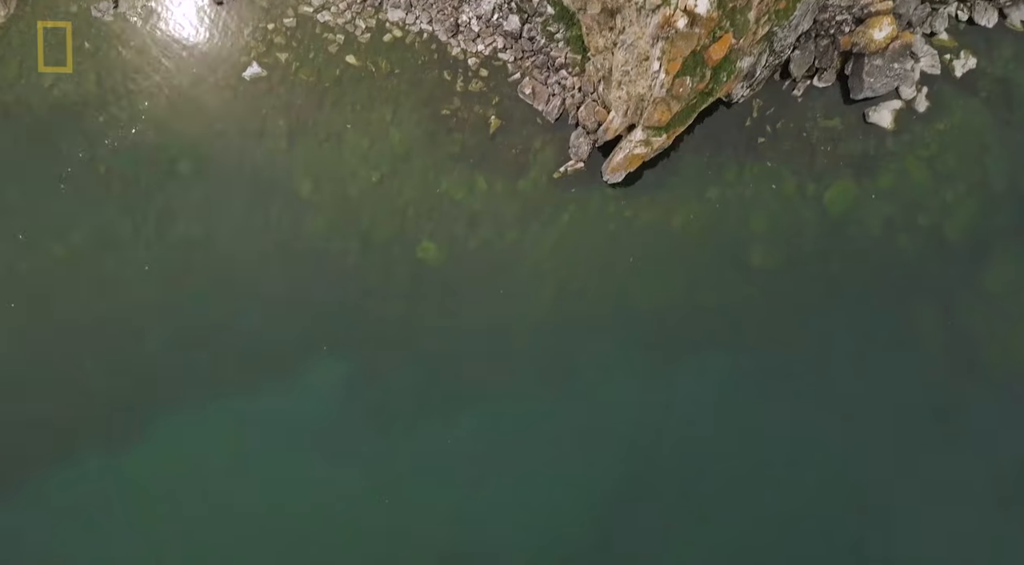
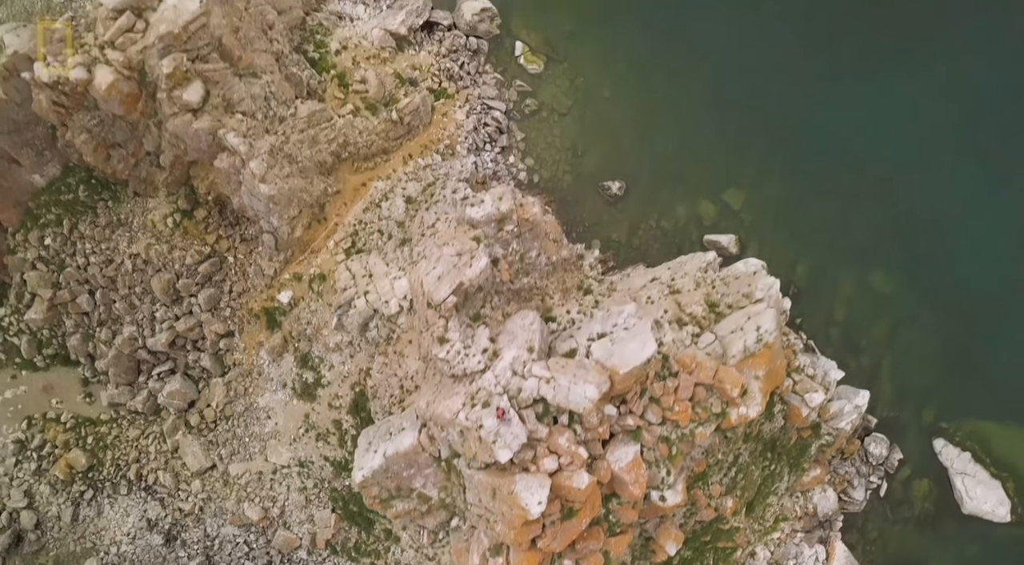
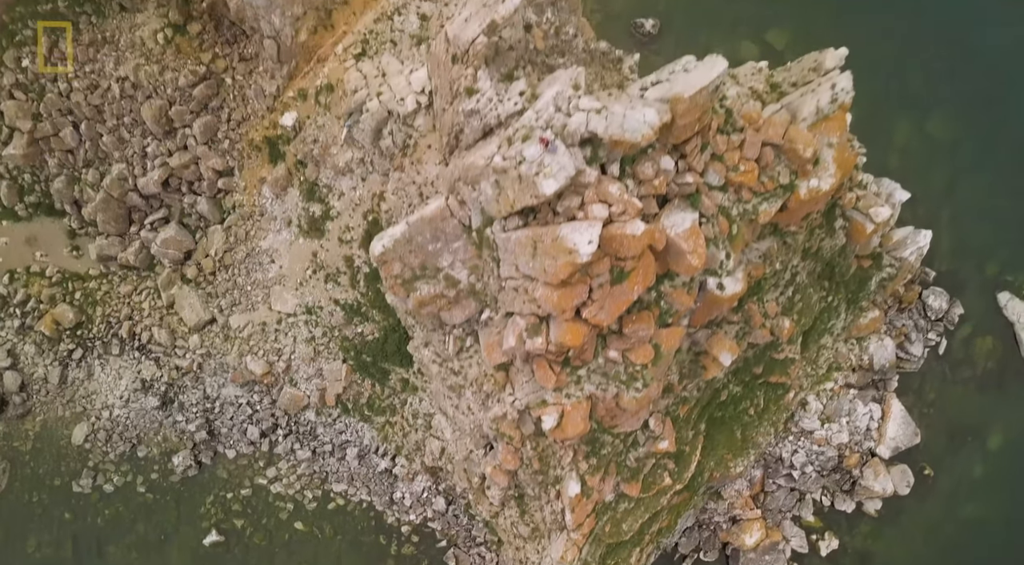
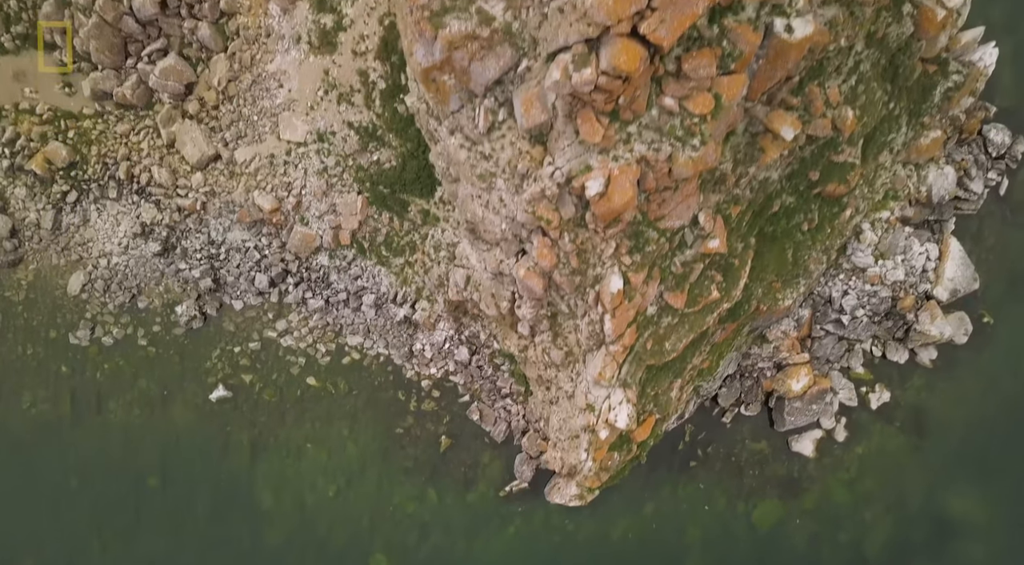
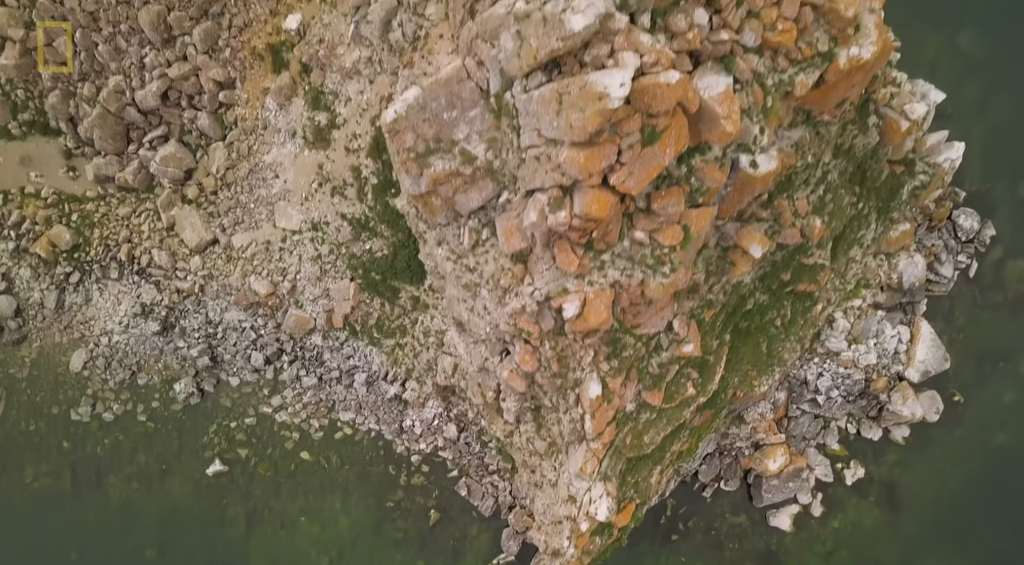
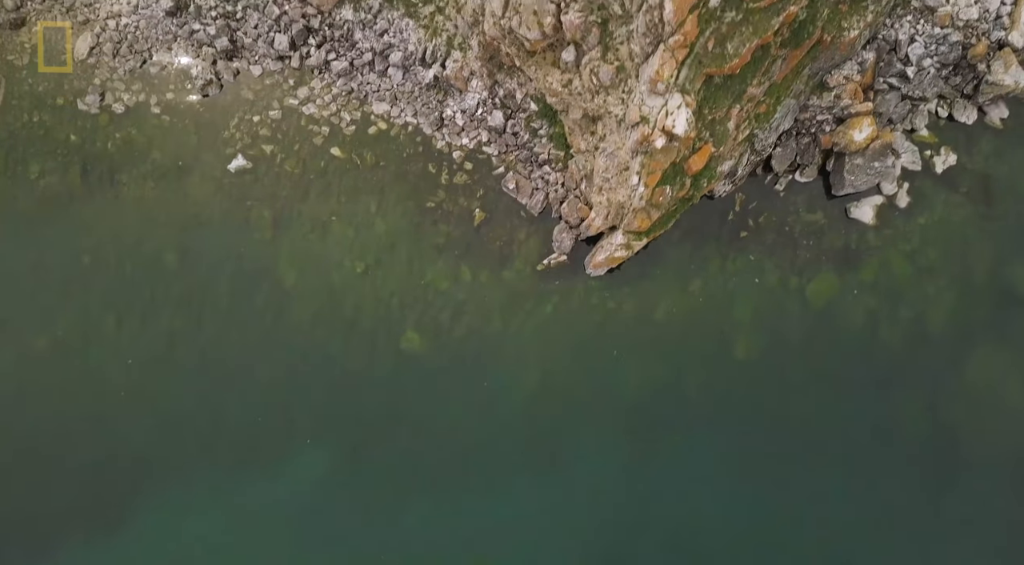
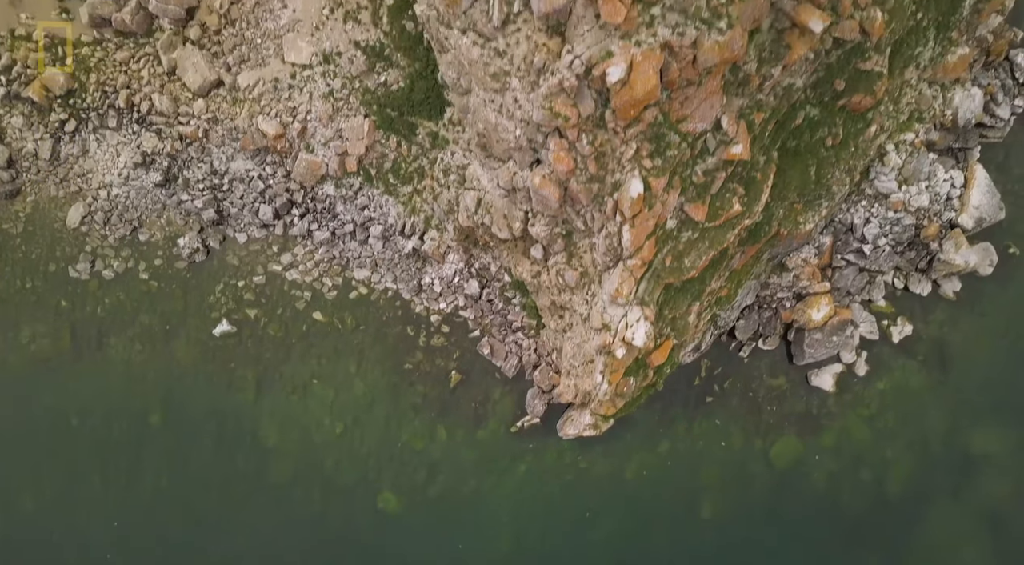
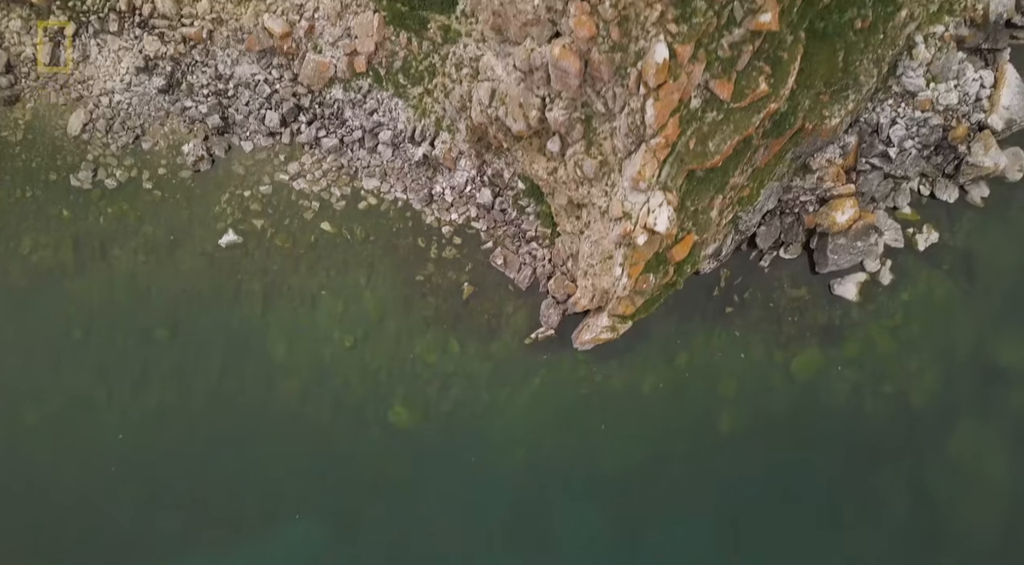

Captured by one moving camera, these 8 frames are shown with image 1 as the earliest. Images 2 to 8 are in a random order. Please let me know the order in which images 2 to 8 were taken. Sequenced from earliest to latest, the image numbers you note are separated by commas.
6, 8, 7, 4, 5, 3, 2
